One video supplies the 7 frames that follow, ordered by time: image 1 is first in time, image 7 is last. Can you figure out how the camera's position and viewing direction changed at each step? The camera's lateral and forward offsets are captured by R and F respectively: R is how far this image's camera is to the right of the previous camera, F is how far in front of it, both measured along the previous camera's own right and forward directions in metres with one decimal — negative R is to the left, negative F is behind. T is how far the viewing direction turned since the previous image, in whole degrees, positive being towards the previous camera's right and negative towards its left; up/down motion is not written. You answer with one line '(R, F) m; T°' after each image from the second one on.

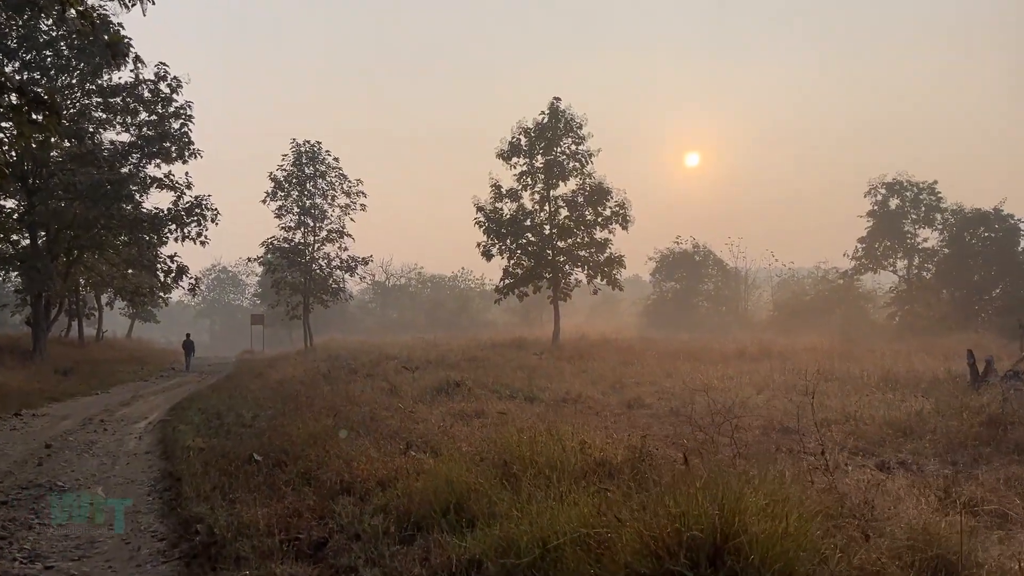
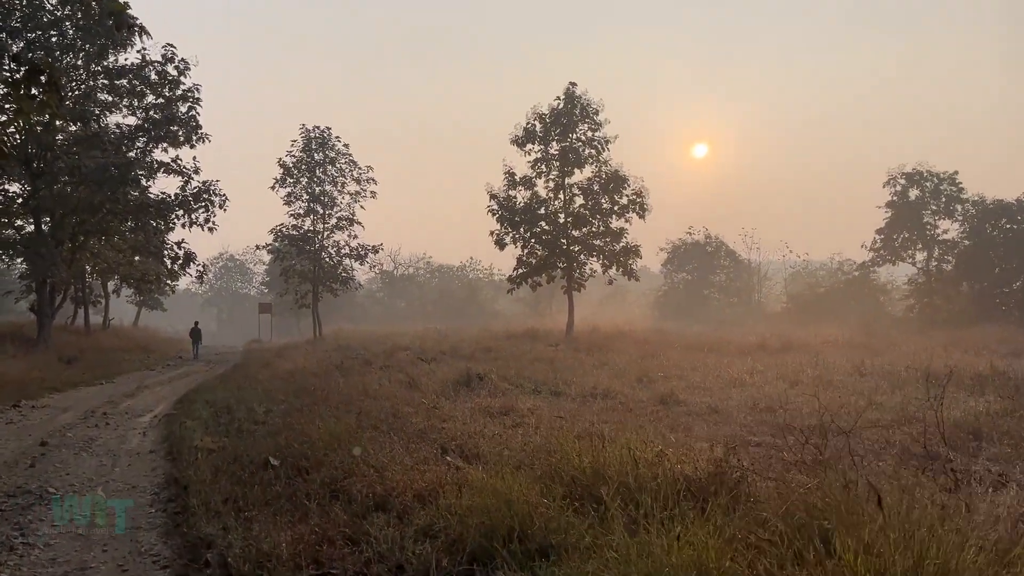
(-0.4, +0.8) m; -1°
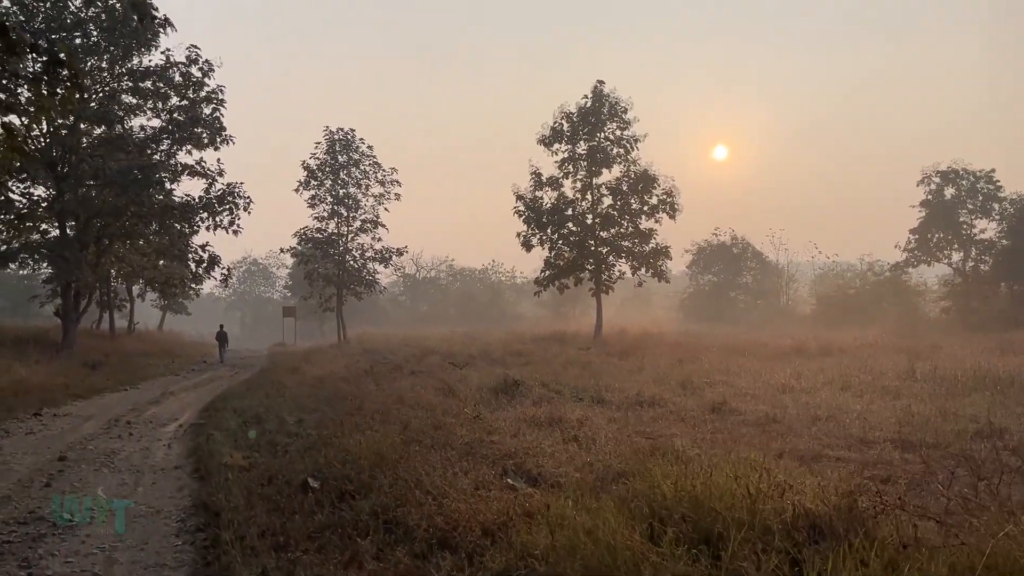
(-0.4, +0.7) m; -2°
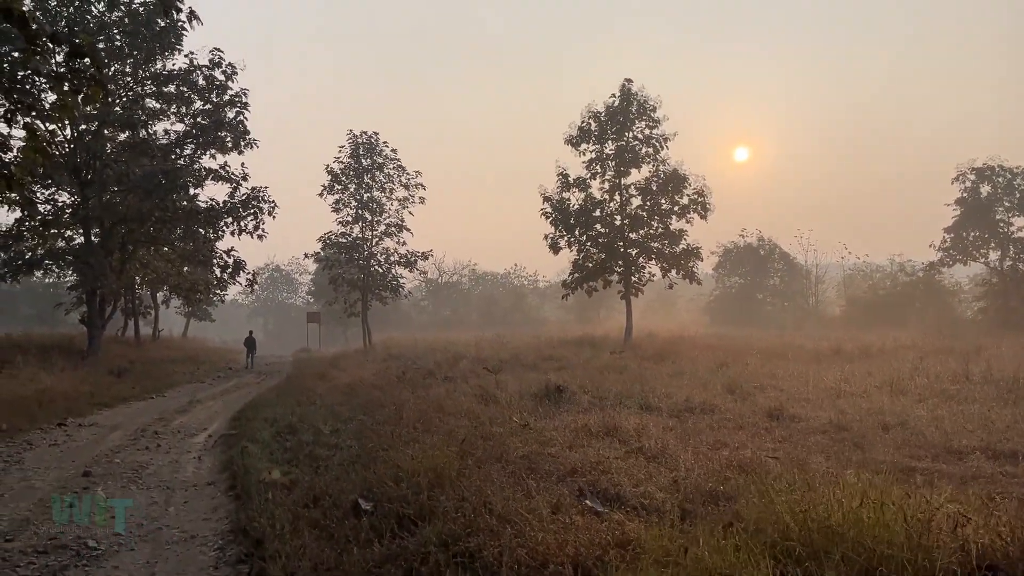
(-0.4, +0.6) m; -2°
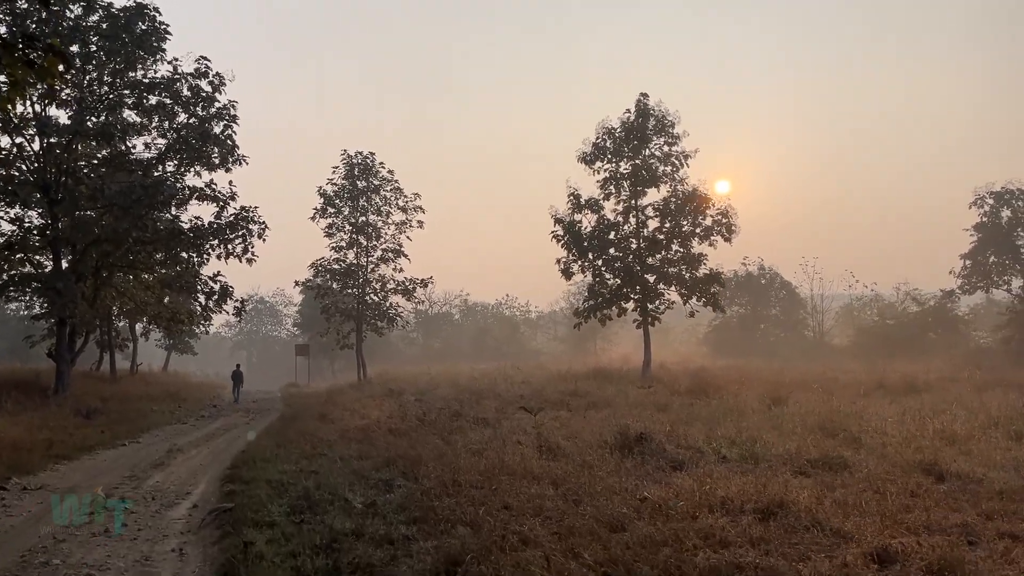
(-1.3, +2.3) m; +2°
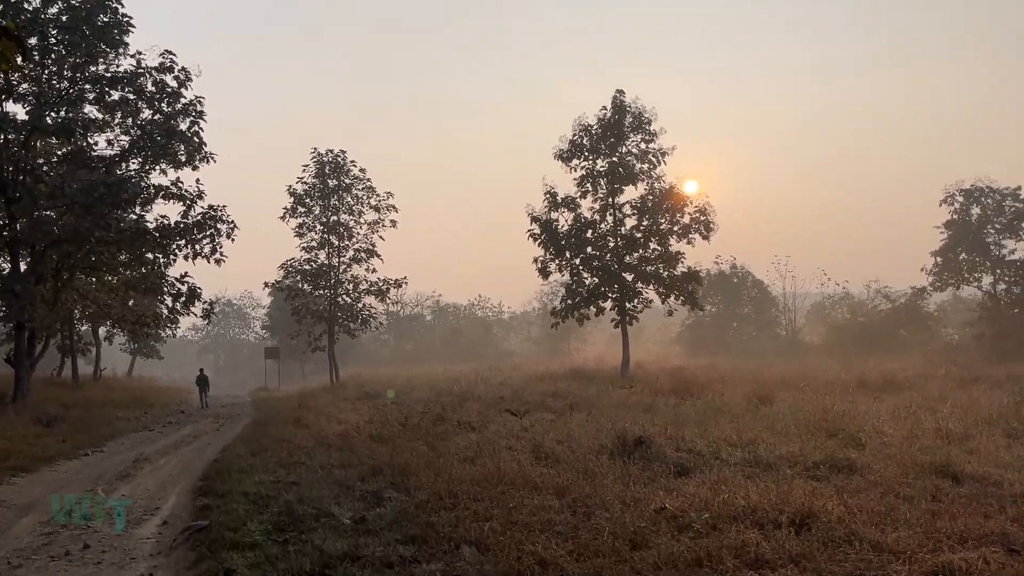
(-0.3, +0.5) m; +3°
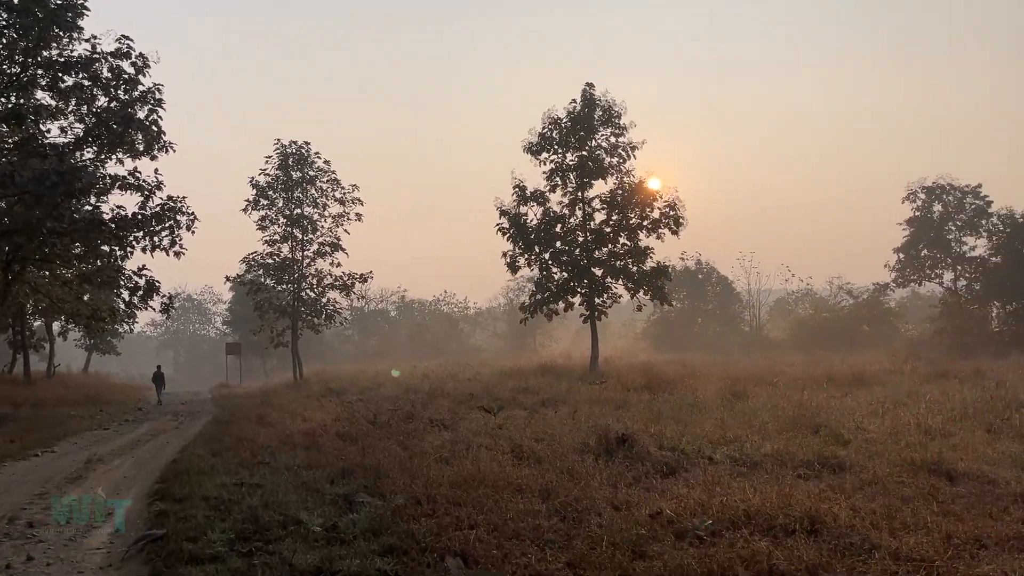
(-0.2, +0.4) m; +3°
